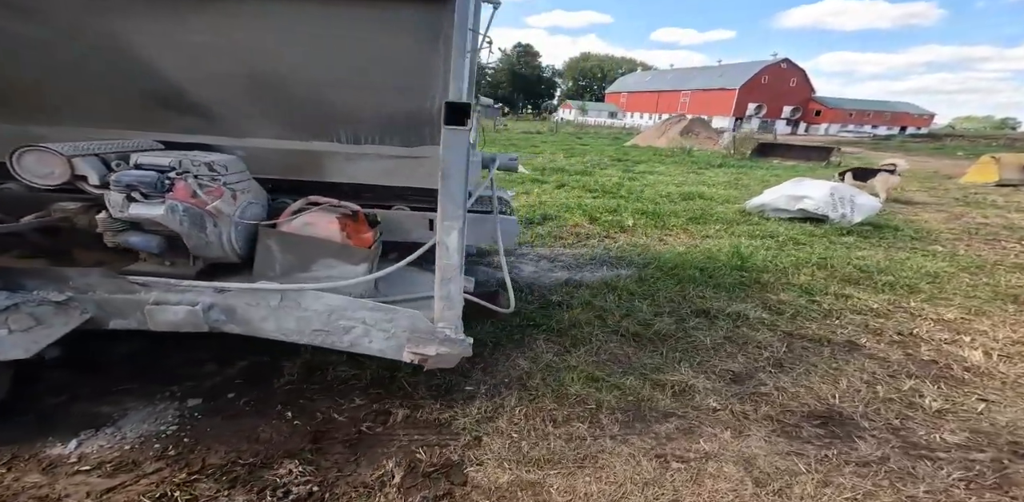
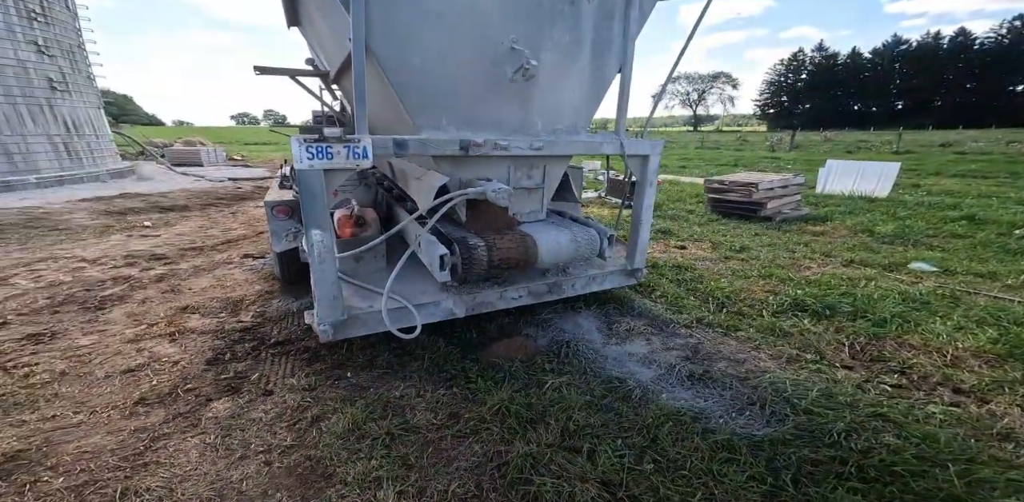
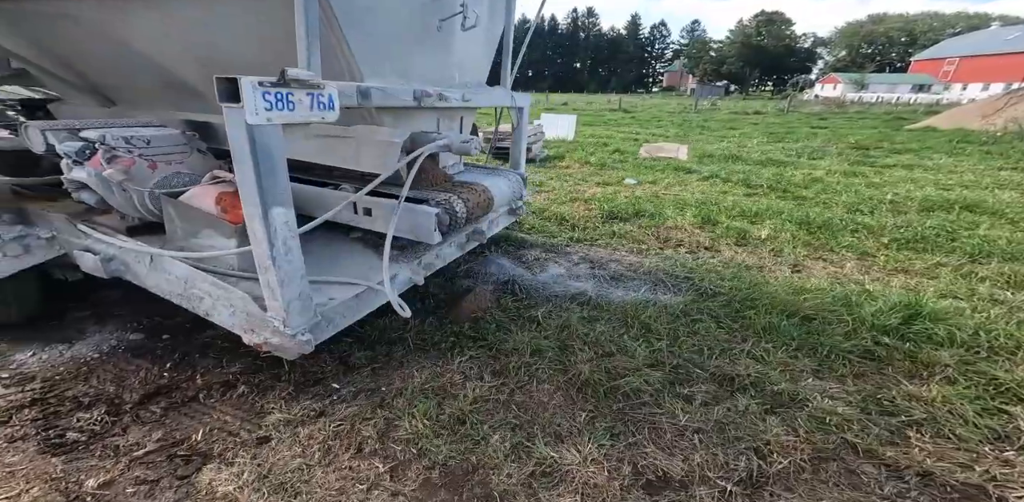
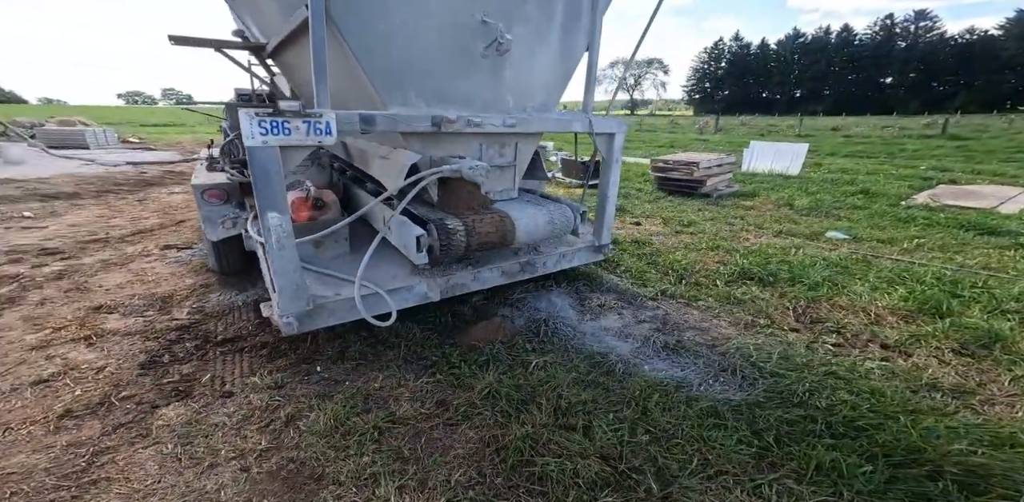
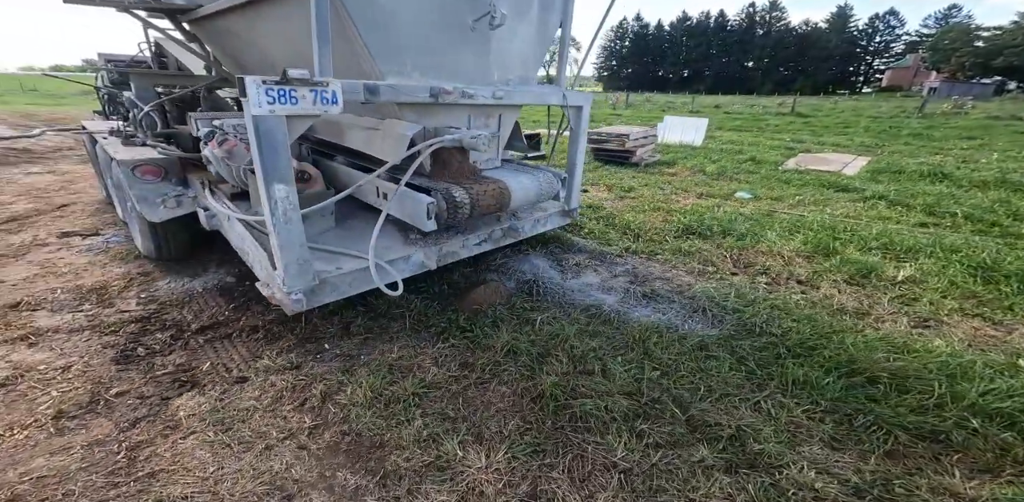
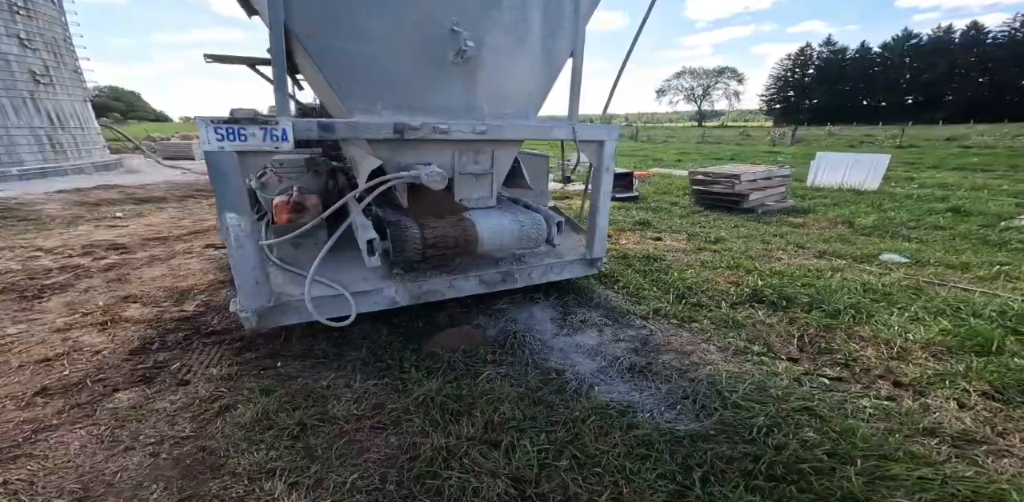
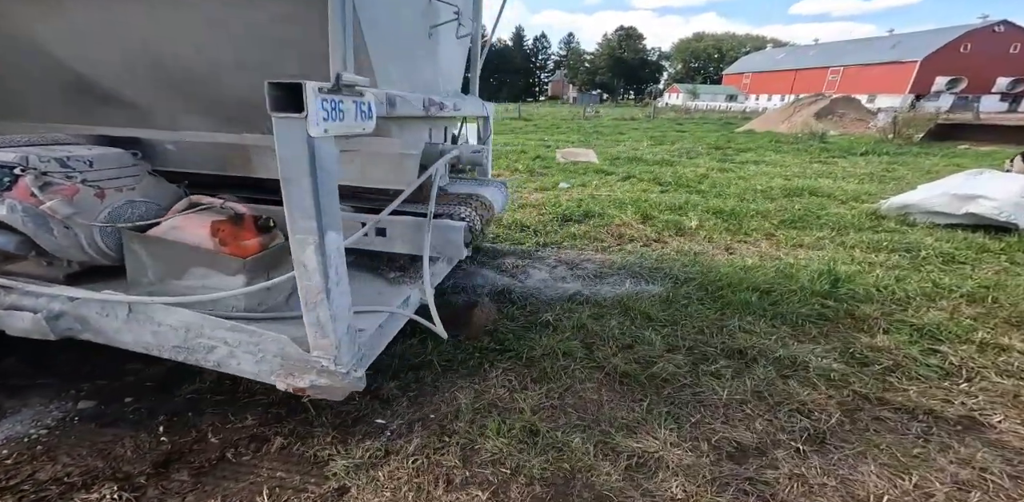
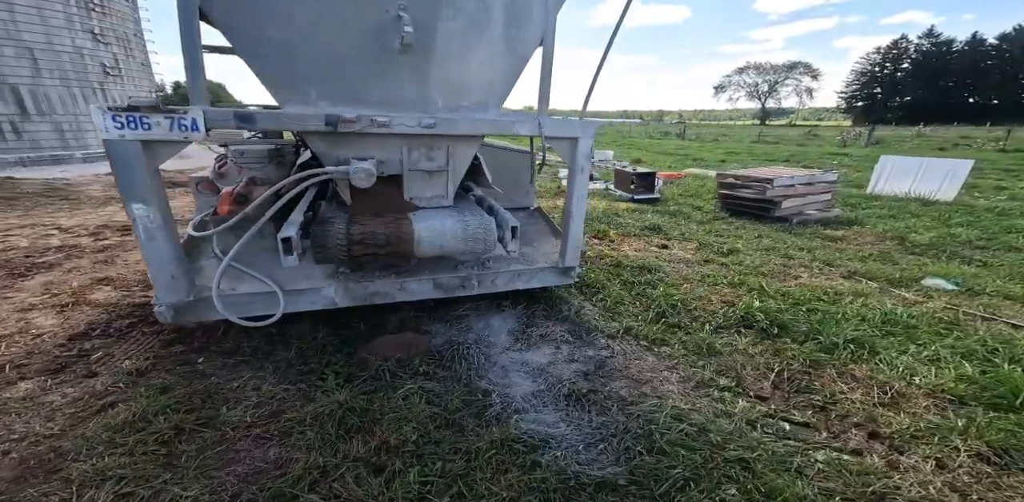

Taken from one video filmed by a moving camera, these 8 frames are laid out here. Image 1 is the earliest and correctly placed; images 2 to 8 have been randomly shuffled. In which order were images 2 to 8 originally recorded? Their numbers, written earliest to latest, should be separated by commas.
7, 3, 5, 4, 2, 6, 8
